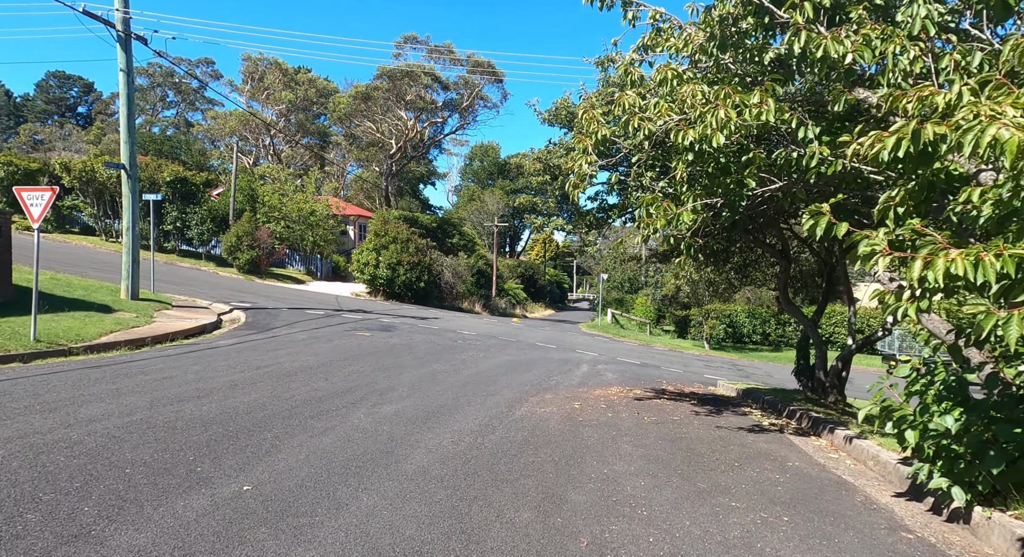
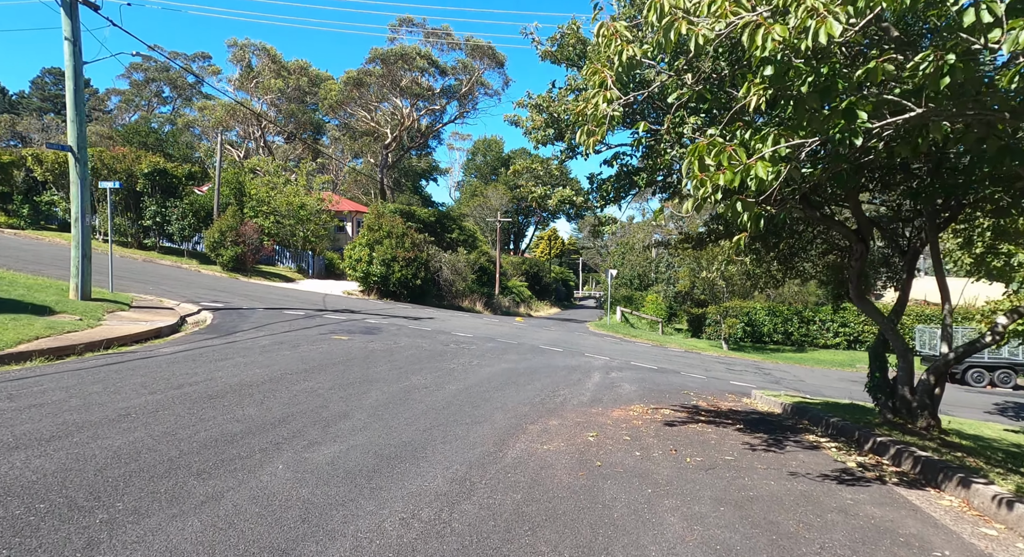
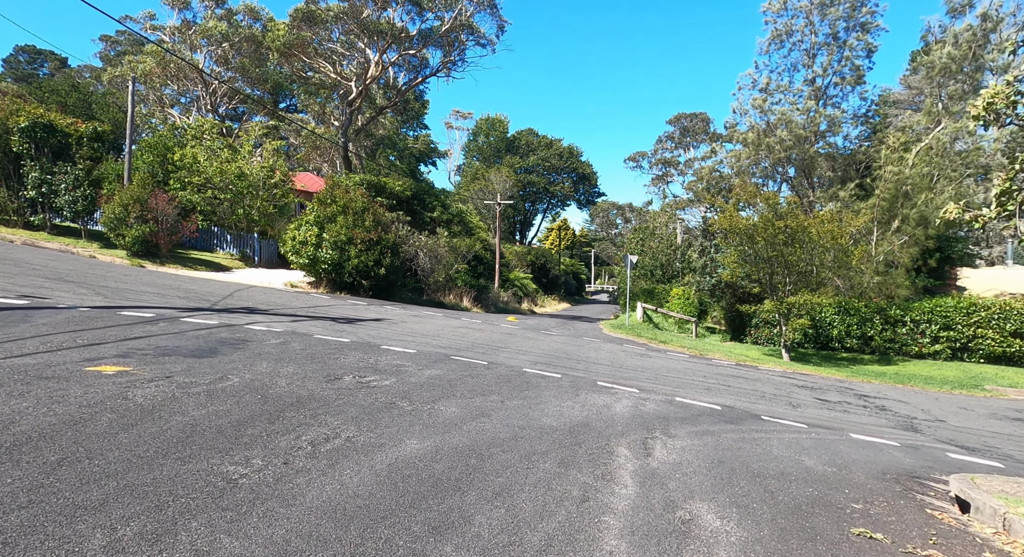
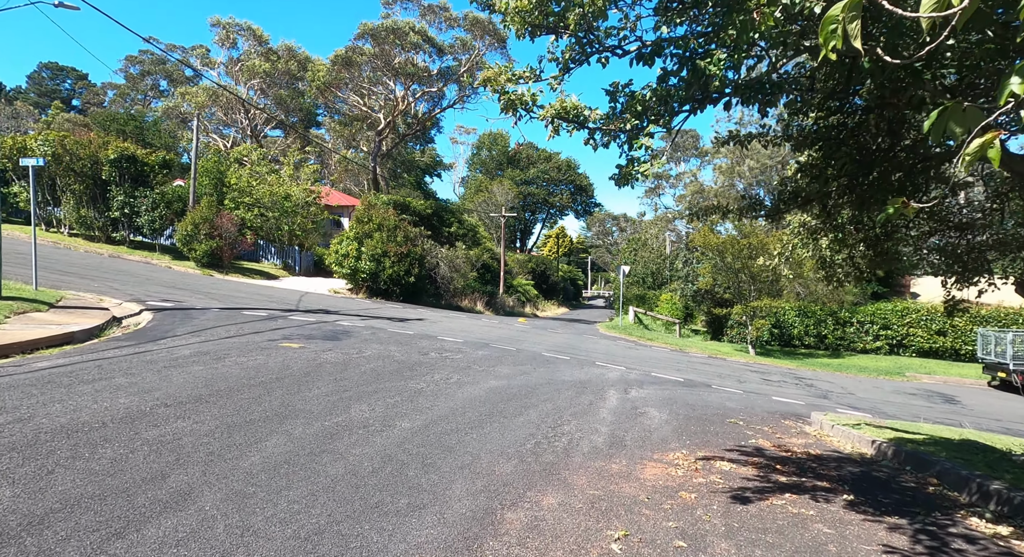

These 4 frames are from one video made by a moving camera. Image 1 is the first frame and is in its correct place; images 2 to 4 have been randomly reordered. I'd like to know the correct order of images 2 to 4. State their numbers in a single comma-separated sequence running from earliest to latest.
2, 4, 3
